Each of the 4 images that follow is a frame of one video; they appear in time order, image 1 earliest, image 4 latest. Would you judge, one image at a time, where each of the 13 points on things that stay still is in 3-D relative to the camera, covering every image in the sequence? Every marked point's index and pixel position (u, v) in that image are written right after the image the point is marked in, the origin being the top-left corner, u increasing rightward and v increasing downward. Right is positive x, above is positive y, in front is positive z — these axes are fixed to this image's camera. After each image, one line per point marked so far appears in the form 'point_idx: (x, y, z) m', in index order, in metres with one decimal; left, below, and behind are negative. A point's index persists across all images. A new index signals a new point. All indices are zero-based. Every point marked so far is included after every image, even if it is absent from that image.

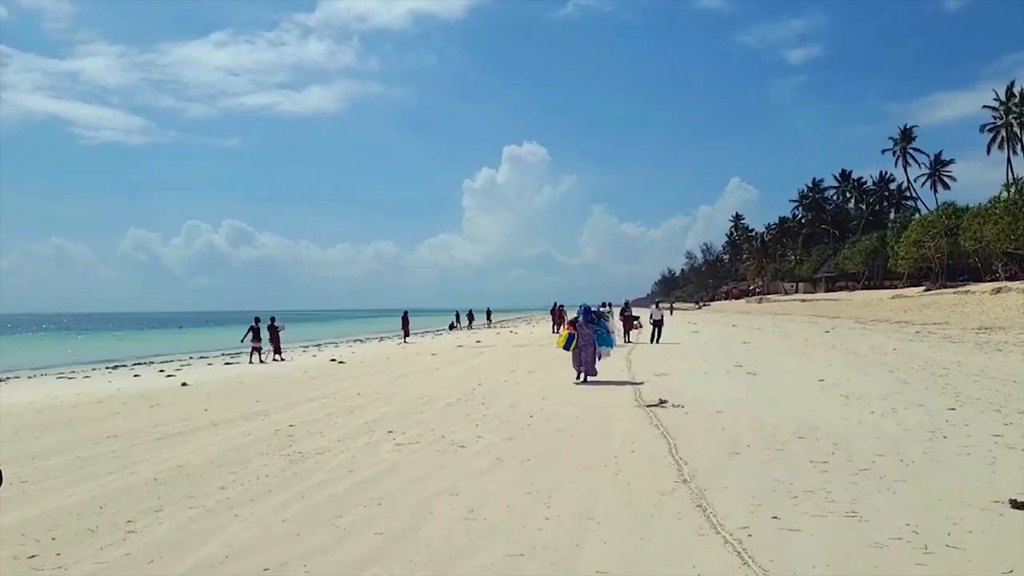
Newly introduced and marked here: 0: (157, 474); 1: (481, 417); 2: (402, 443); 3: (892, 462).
0: (-3.3, -1.7, +7.2) m
1: (-0.4, -1.8, +10.5) m
2: (-1.2, -1.8, +8.6) m
3: (+3.4, -1.6, +6.9) m
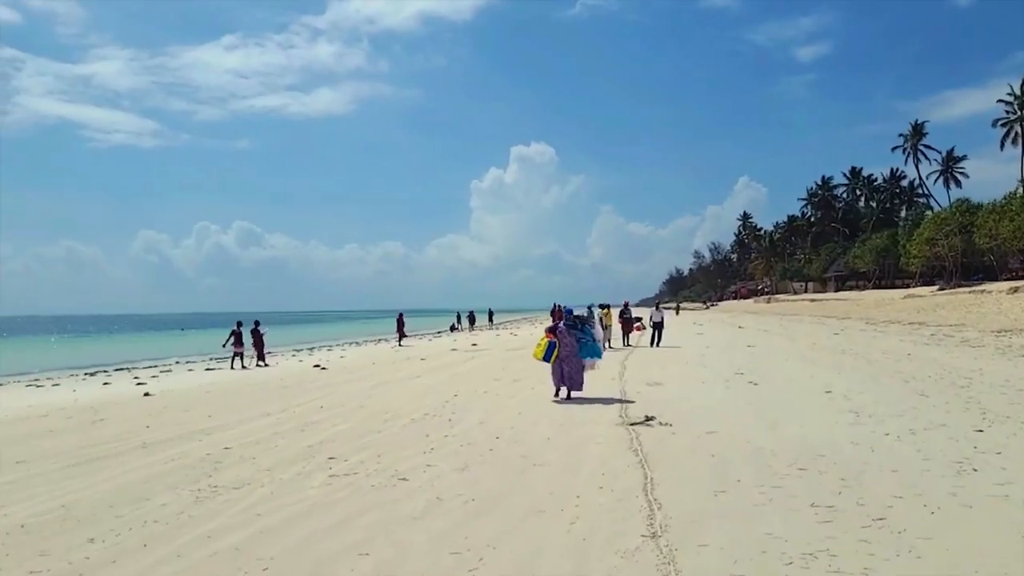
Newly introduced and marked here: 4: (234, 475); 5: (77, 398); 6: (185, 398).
0: (-3.8, -1.8, +6.1) m
1: (-0.9, -1.9, +9.3) m
2: (-1.7, -1.8, +7.4) m
3: (+3.0, -1.6, +5.6) m
4: (-2.8, -1.8, +7.5) m
5: (-10.0, -2.5, +17.3) m
6: (-6.9, -2.3, +16.1) m
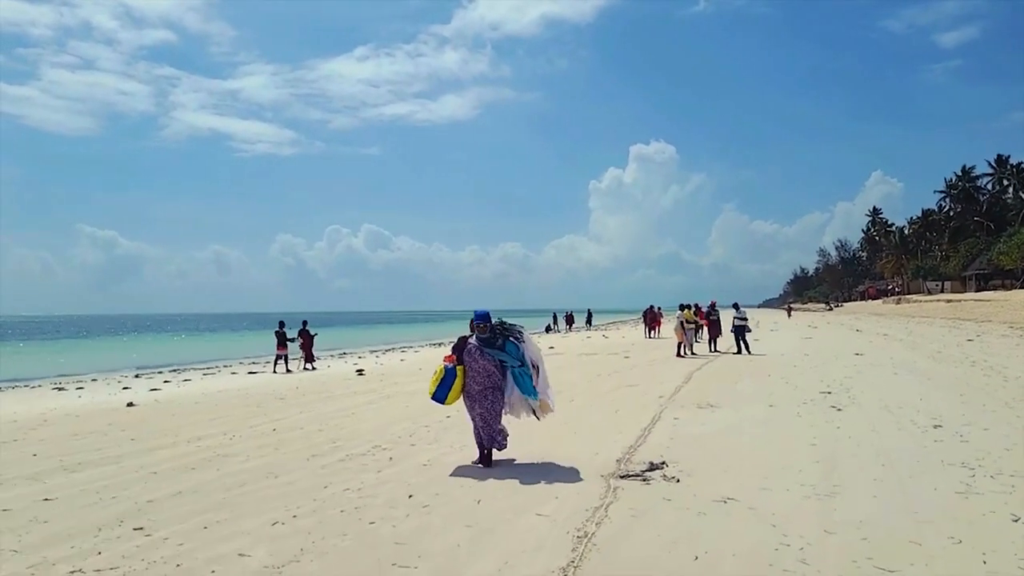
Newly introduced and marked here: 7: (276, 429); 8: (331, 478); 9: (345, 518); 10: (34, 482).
0: (-5.0, -1.7, +3.8) m
1: (-1.6, -1.8, +6.6) m
2: (-2.7, -1.8, +4.8) m
3: (+1.7, -1.6, +2.4) m
4: (-3.7, -1.8, +5.1) m
5: (-9.4, -2.4, +15.8) m
6: (-6.6, -2.3, +14.2) m
7: (-3.4, -2.1, +11.2) m
8: (-1.8, -1.9, +7.5) m
9: (-1.3, -1.8, +5.9) m
10: (-4.7, -1.9, +7.6) m
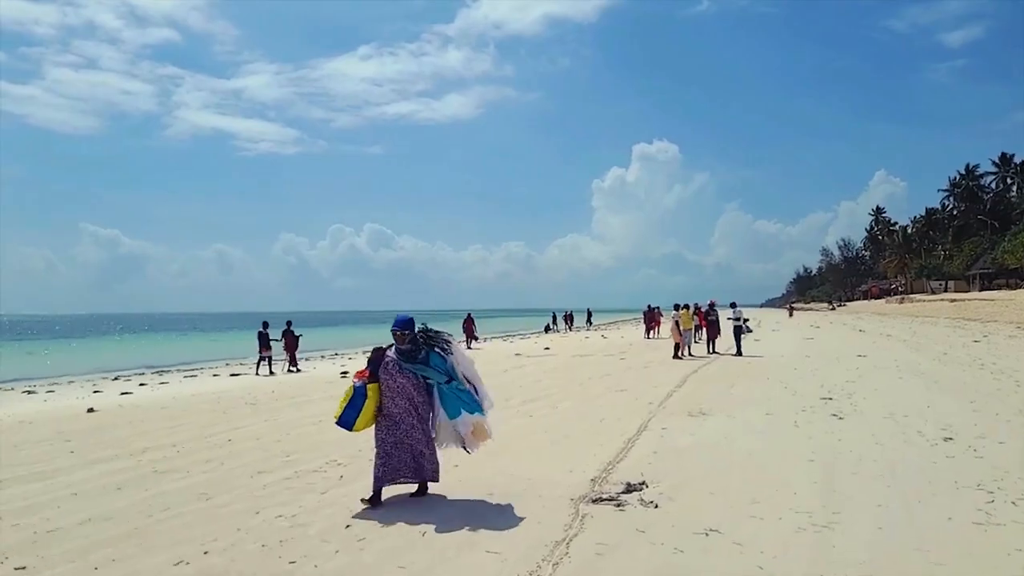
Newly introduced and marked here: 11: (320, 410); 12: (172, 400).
0: (-5.3, -1.7, +3.0) m
1: (-1.9, -1.8, +5.8) m
2: (-3.0, -1.8, +4.0) m
3: (+1.3, -1.6, +1.5) m
4: (-4.1, -1.8, +4.3) m
5: (-9.7, -2.4, +15.0) m
6: (-6.9, -2.3, +13.4) m
7: (-3.8, -2.0, +10.4) m
8: (-2.1, -1.9, +6.7) m
9: (-1.6, -1.8, +5.0) m
10: (-5.1, -1.9, +6.8) m
11: (-3.4, -2.2, +13.5) m
12: (-7.1, -2.4, +16.0) m
